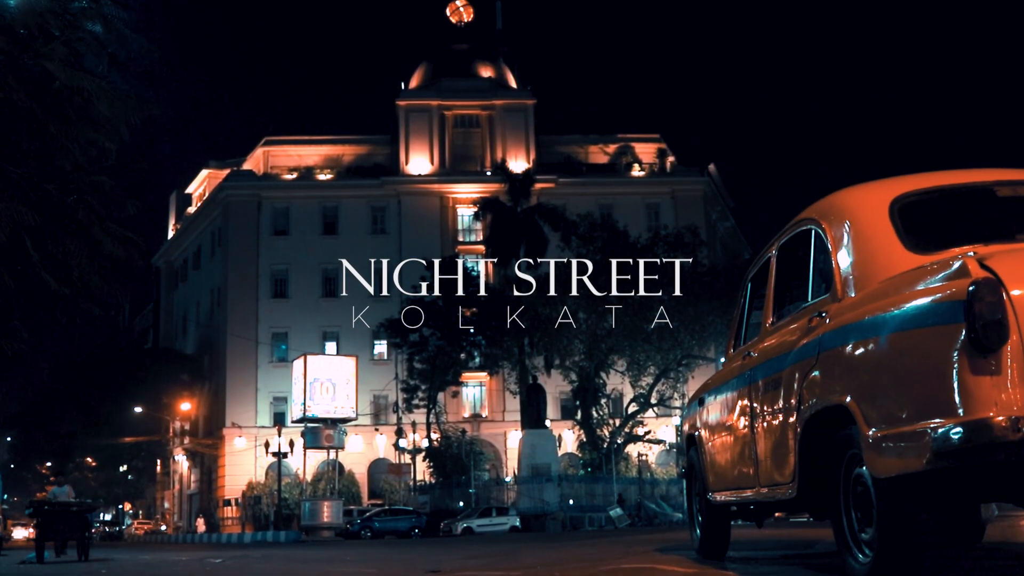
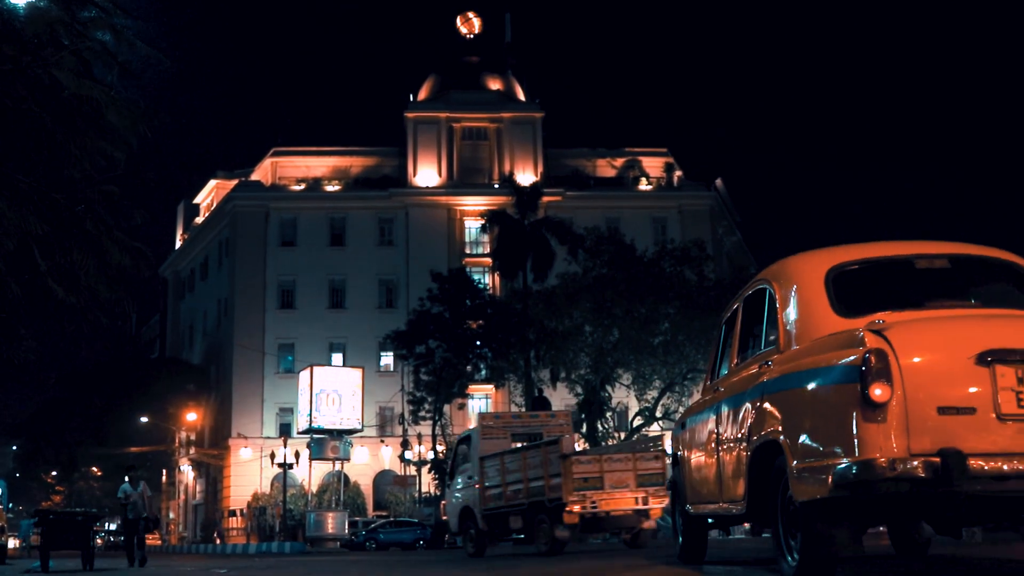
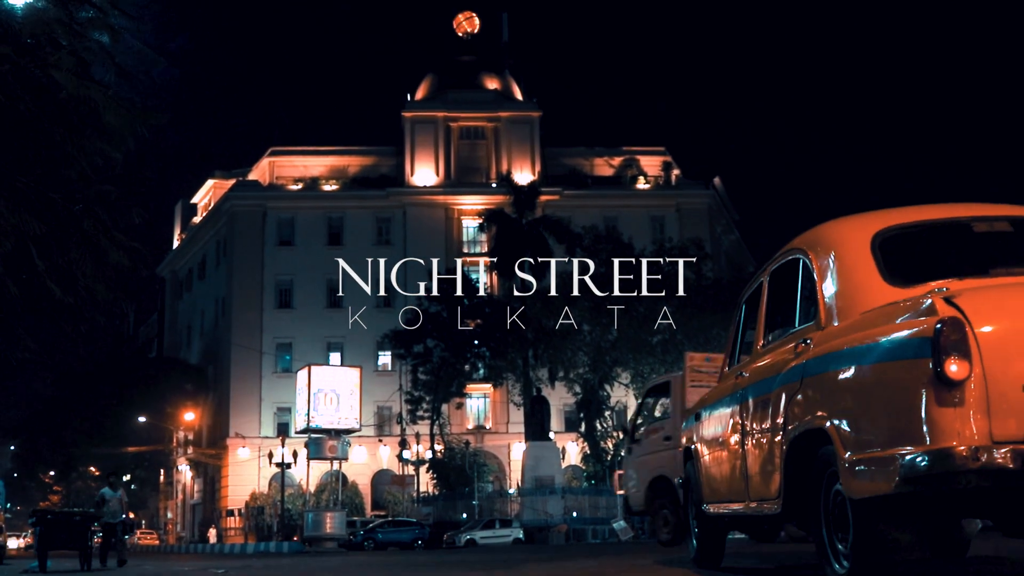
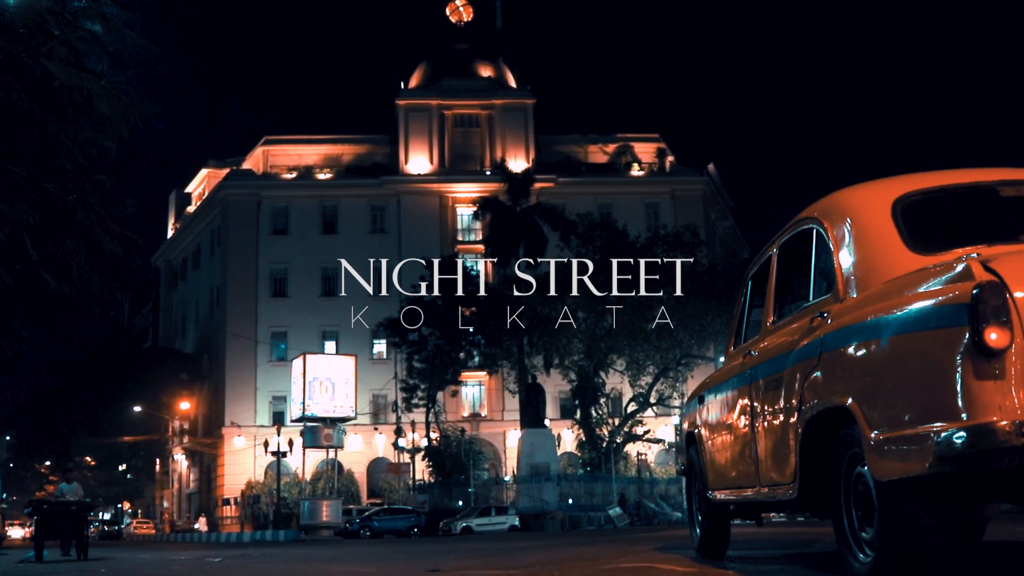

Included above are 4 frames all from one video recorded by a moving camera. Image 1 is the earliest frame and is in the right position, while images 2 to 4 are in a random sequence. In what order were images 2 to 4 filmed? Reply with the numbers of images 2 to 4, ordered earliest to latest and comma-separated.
4, 3, 2
